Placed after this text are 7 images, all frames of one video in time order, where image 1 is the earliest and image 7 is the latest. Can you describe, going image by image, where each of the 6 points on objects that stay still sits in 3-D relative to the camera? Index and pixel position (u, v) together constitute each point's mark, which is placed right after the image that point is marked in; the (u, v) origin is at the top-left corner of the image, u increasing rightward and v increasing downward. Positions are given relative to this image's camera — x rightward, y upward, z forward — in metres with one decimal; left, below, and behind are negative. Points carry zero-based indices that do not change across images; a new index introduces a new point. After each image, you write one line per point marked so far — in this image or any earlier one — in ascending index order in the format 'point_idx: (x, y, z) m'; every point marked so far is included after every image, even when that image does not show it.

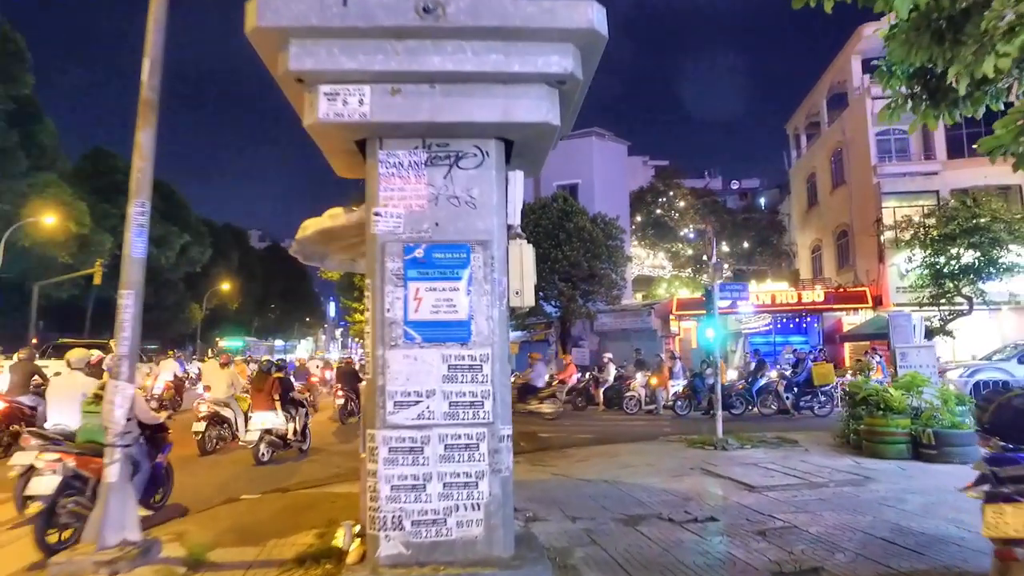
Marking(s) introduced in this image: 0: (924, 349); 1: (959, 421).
0: (+6.3, -0.9, +10.1) m
1: (+6.0, -1.8, +8.9) m
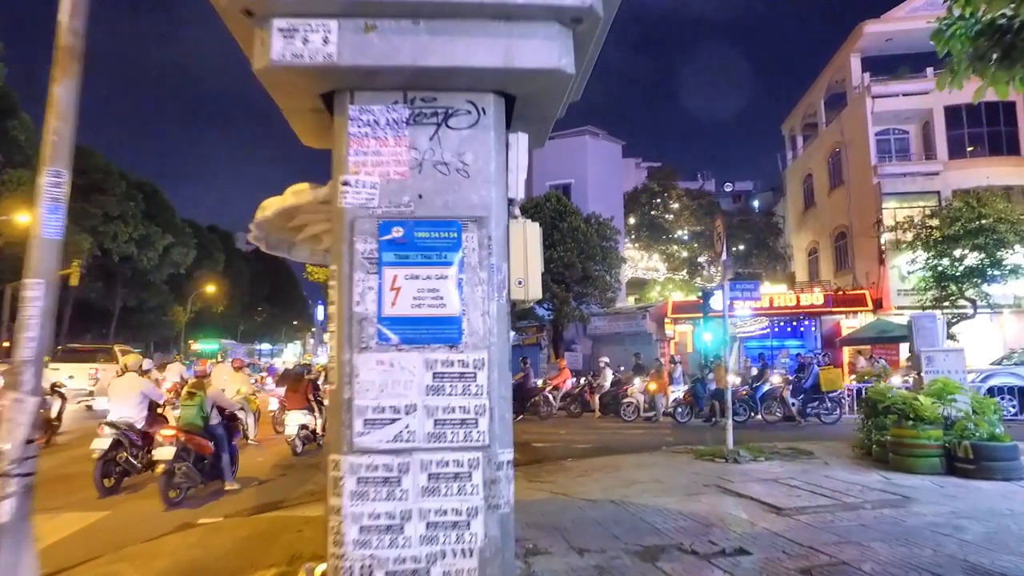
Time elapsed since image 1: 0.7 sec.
0: (+6.2, -0.9, +9.4) m
1: (+5.9, -1.7, +8.1) m
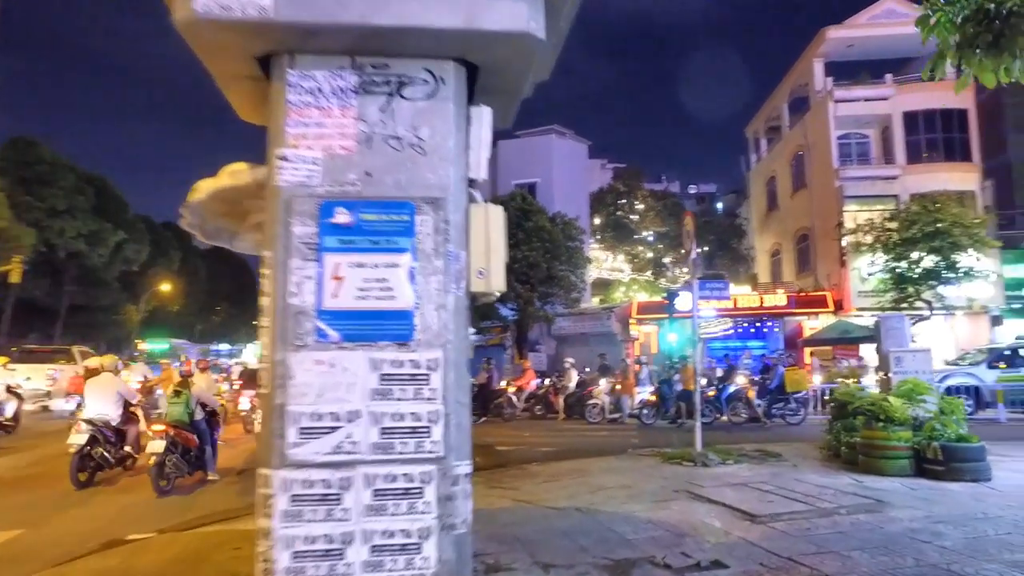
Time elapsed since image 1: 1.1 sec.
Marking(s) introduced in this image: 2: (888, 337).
0: (+5.7, -0.9, +9.3) m
1: (+5.4, -1.7, +8.0) m
2: (+5.5, -0.7, +9.7) m
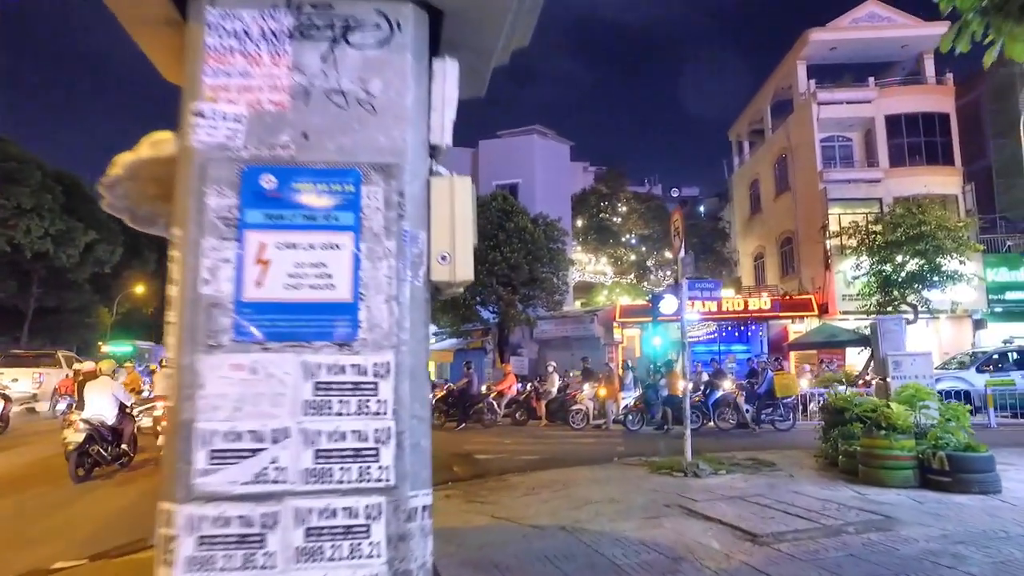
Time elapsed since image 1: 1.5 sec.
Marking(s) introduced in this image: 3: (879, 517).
0: (+5.4, -0.9, +8.9) m
1: (+5.2, -1.7, +7.5) m
2: (+5.2, -0.7, +9.3) m
3: (+3.4, -2.1, +6.1) m
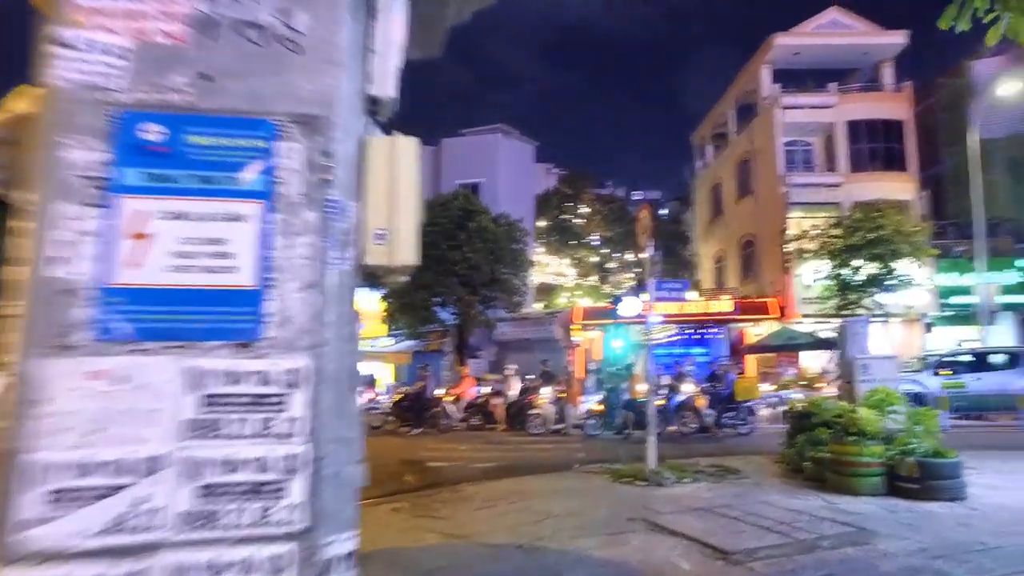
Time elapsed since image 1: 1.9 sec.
0: (+4.9, -1.0, +8.7) m
1: (+4.7, -1.8, +7.3) m
2: (+4.6, -0.8, +9.1) m
3: (+3.0, -2.1, +5.8) m
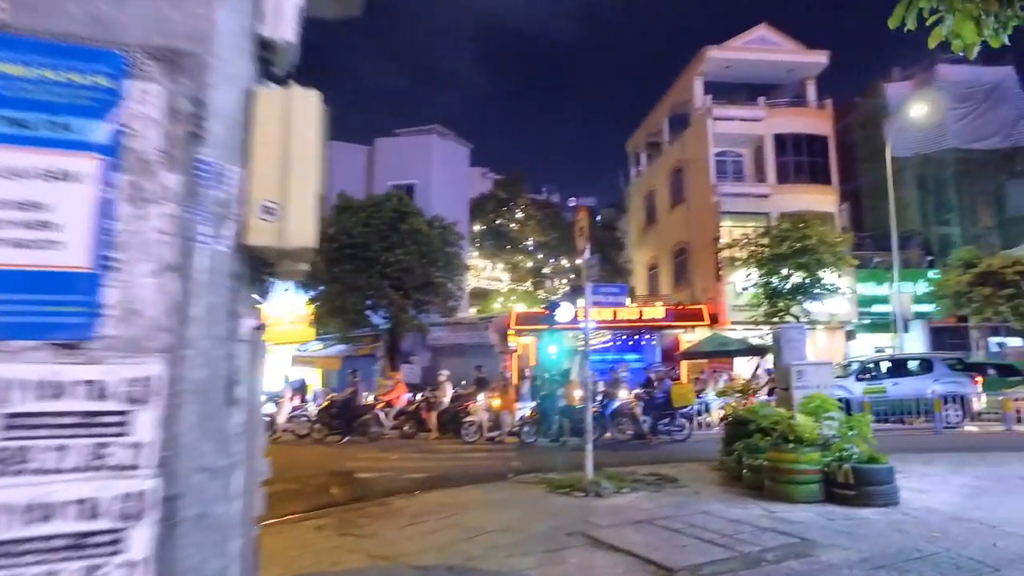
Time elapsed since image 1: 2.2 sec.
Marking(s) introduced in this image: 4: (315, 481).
0: (+4.0, -1.0, +8.7) m
1: (+4.0, -1.8, +7.4) m
2: (+3.8, -0.8, +9.1) m
3: (+2.4, -2.1, +5.6) m
4: (-3.0, -2.9, +10.1) m
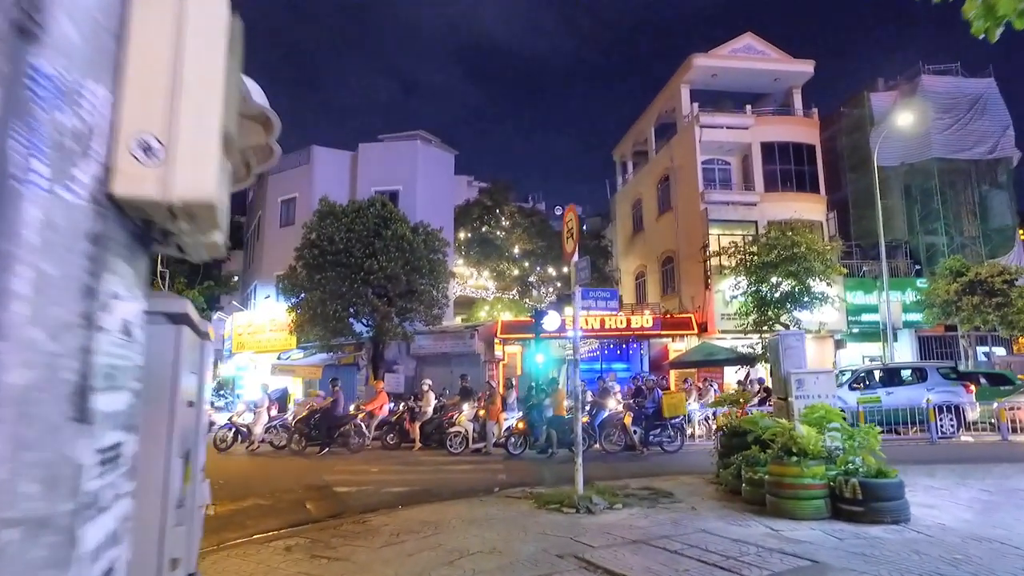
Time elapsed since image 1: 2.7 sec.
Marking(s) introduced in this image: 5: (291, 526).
0: (+3.8, -1.1, +8.3) m
1: (+3.9, -1.9, +6.9) m
2: (+3.6, -0.9, +8.7) m
3: (+2.3, -2.1, +5.2) m
4: (-3.2, -3.0, +9.5) m
5: (-2.5, -2.7, +7.7) m
